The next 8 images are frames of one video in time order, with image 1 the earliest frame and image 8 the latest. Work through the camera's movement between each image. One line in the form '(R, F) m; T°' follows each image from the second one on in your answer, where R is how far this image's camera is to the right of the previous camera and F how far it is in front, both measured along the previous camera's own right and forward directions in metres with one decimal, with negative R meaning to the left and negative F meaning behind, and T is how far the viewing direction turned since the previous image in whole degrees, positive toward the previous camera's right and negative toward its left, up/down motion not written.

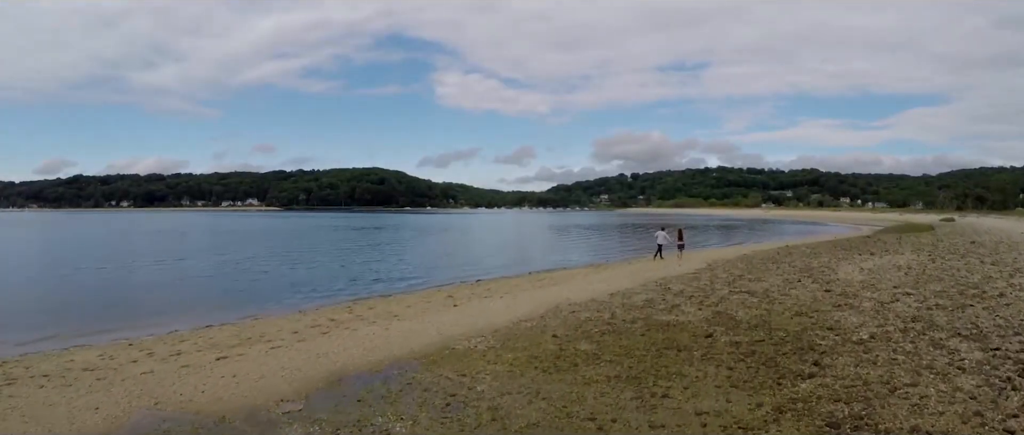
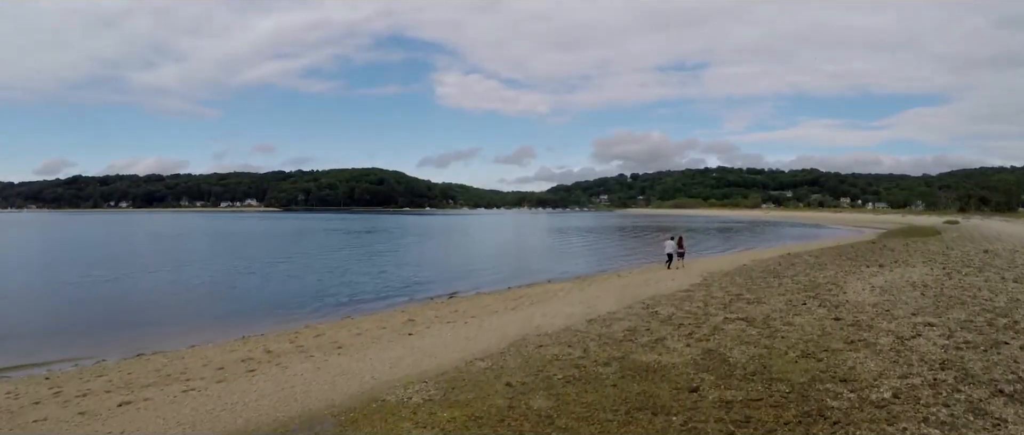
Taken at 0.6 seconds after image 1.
(+0.3, +0.7) m; 0°
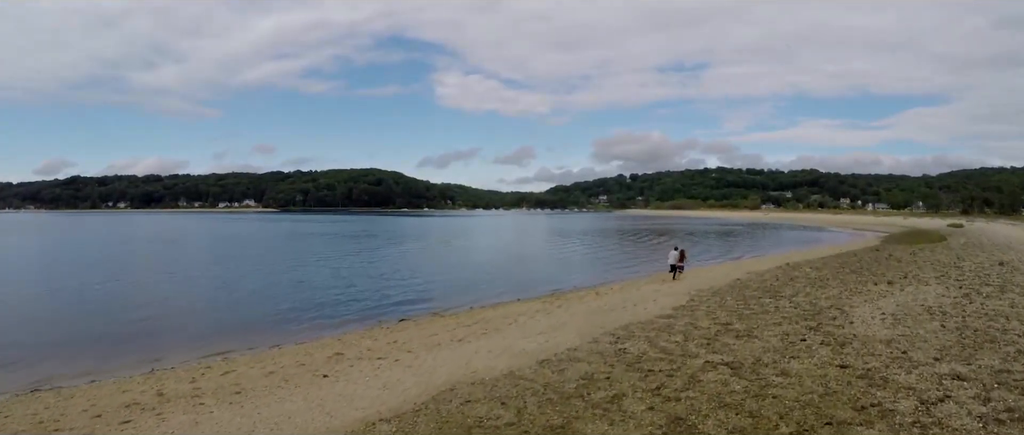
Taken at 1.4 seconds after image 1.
(+0.4, +0.8) m; 0°
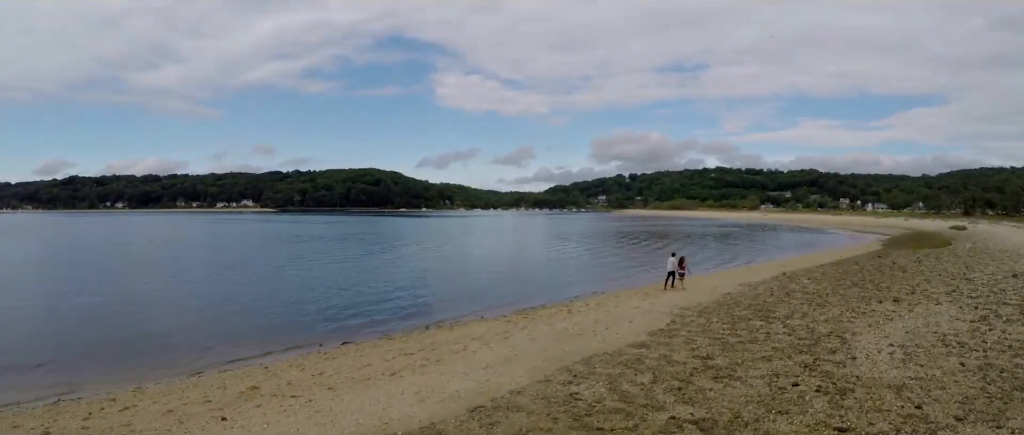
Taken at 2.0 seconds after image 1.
(+0.4, +0.7) m; 0°
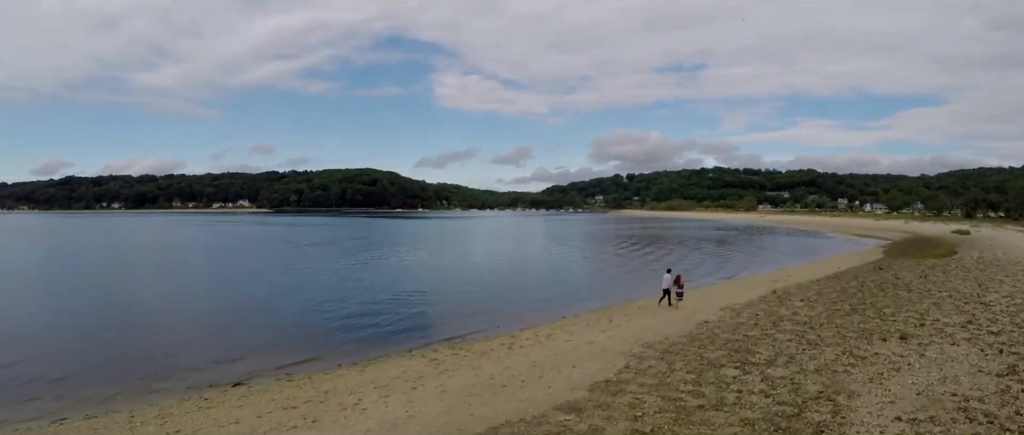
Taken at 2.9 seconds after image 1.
(+0.7, +1.1) m; 0°
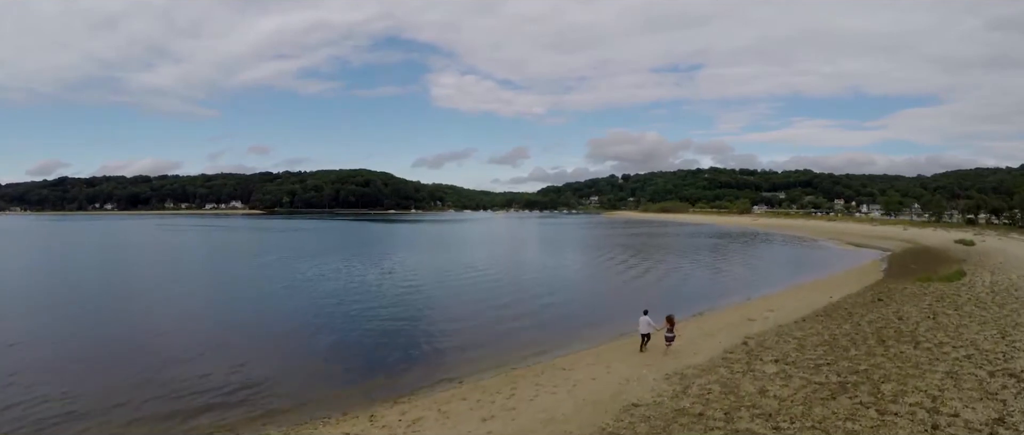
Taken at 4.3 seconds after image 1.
(+1.2, +1.9) m; 0°
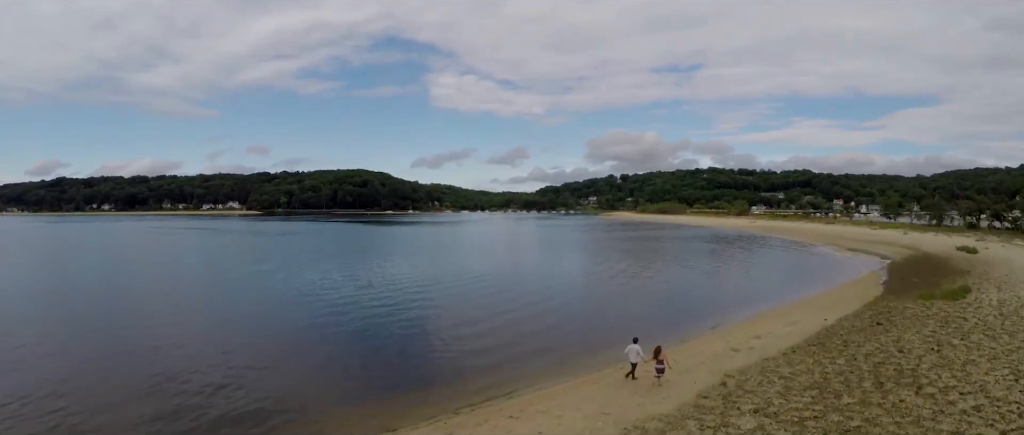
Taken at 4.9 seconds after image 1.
(+0.6, +0.9) m; 0°
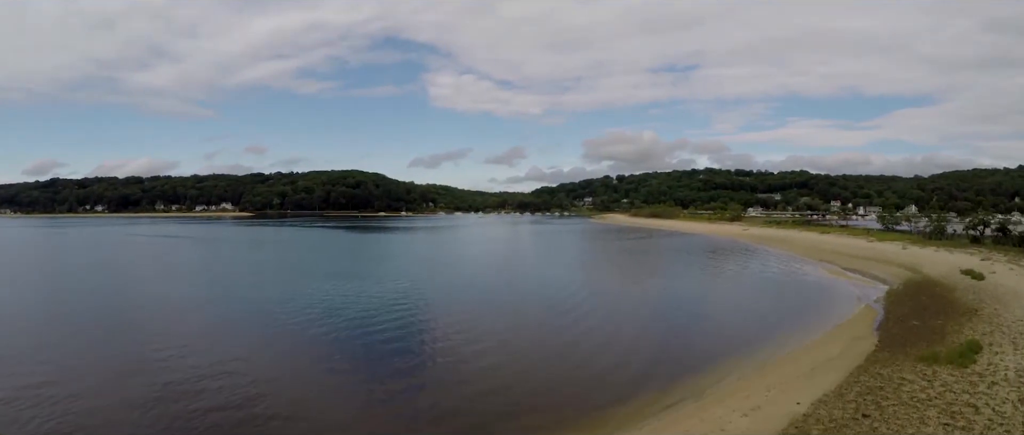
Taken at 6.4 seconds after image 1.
(+1.4, +2.0) m; 0°
